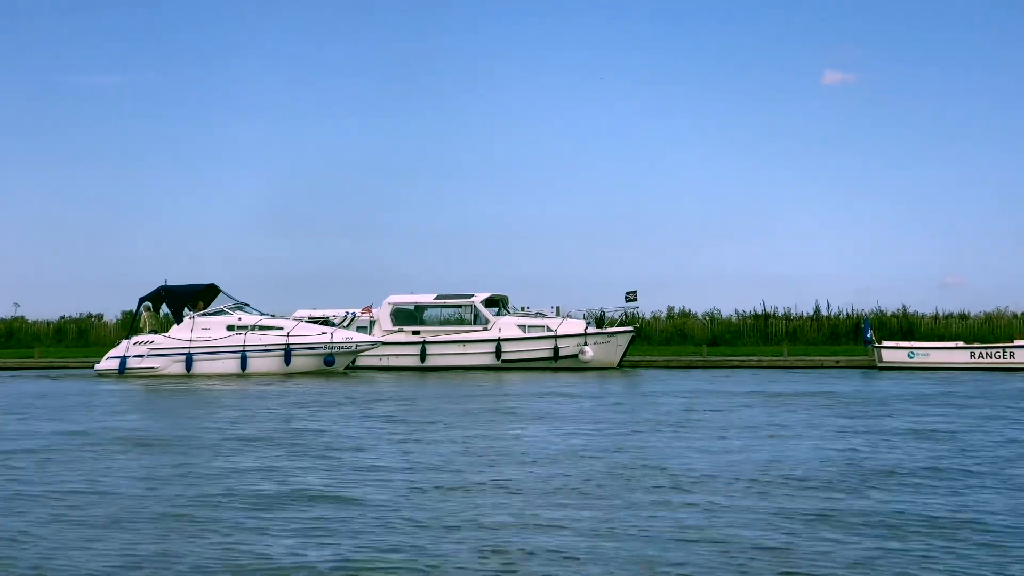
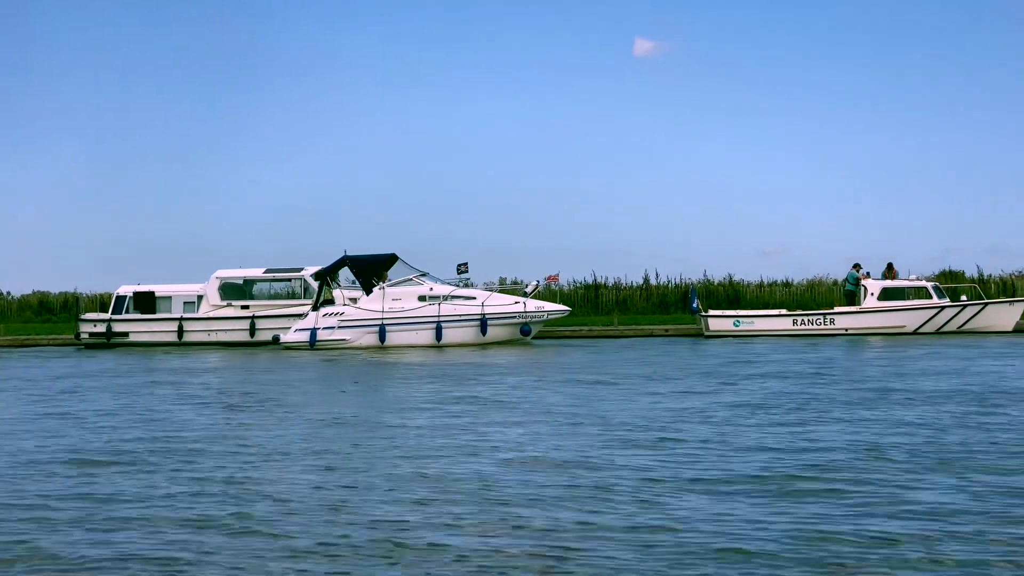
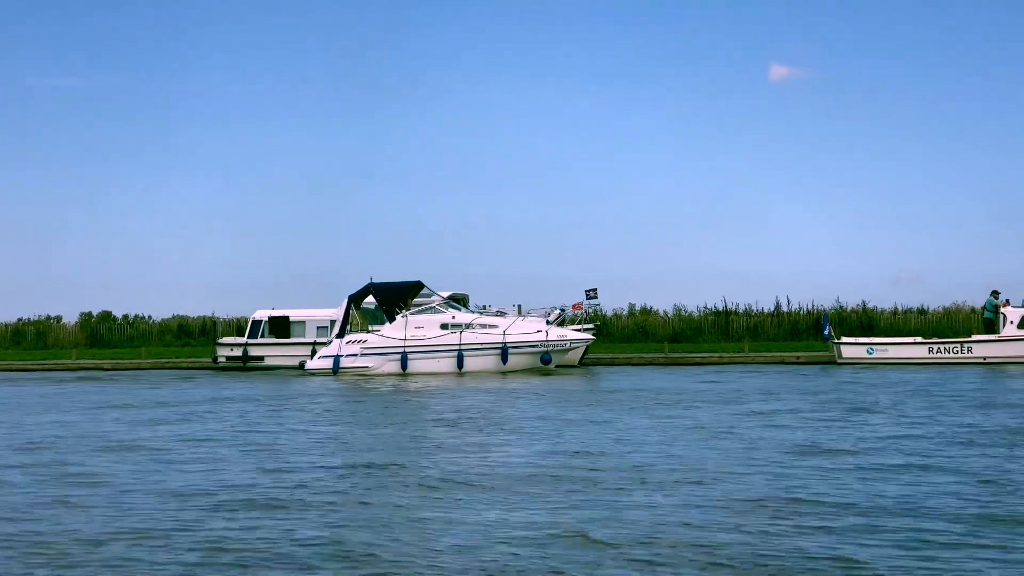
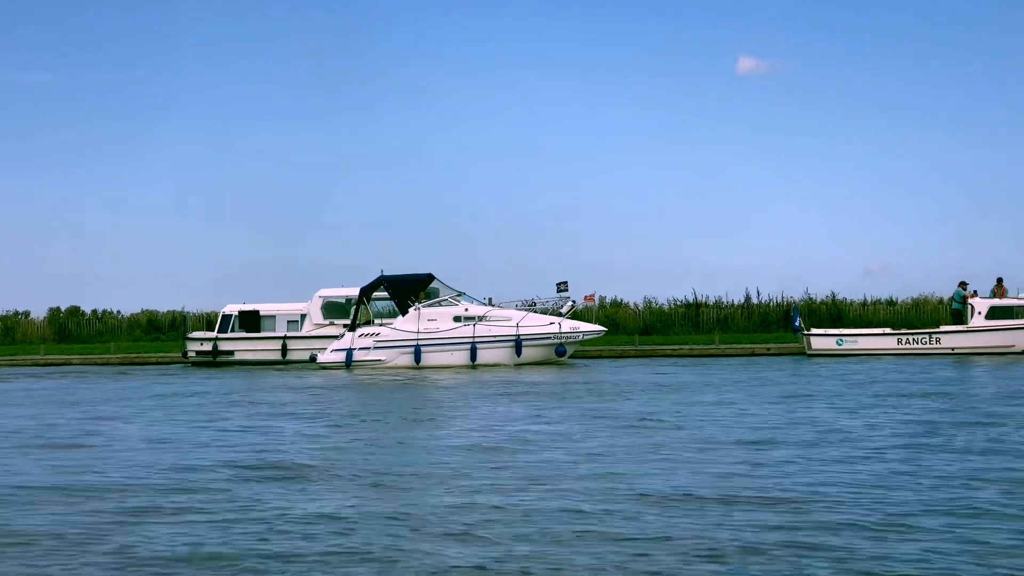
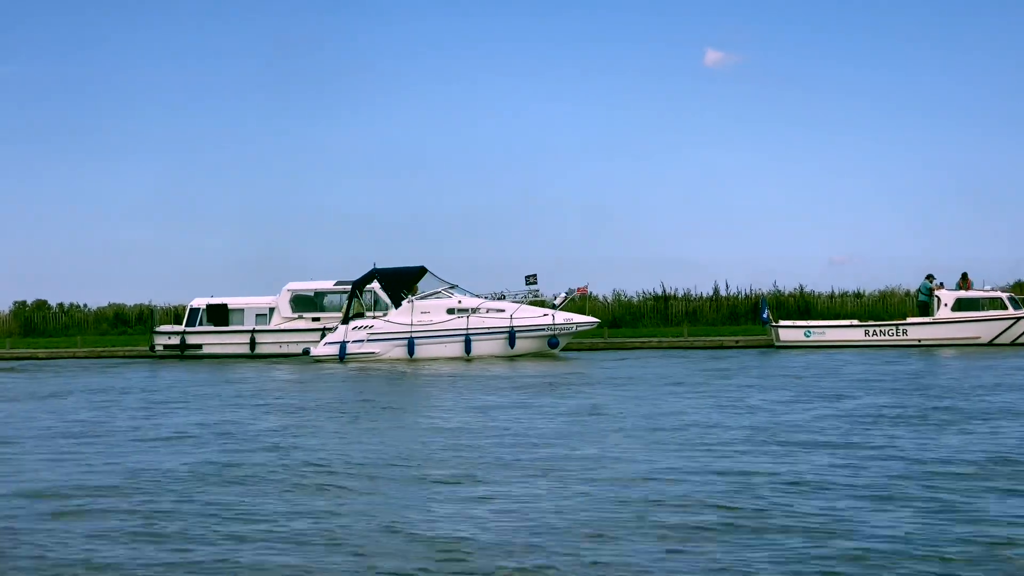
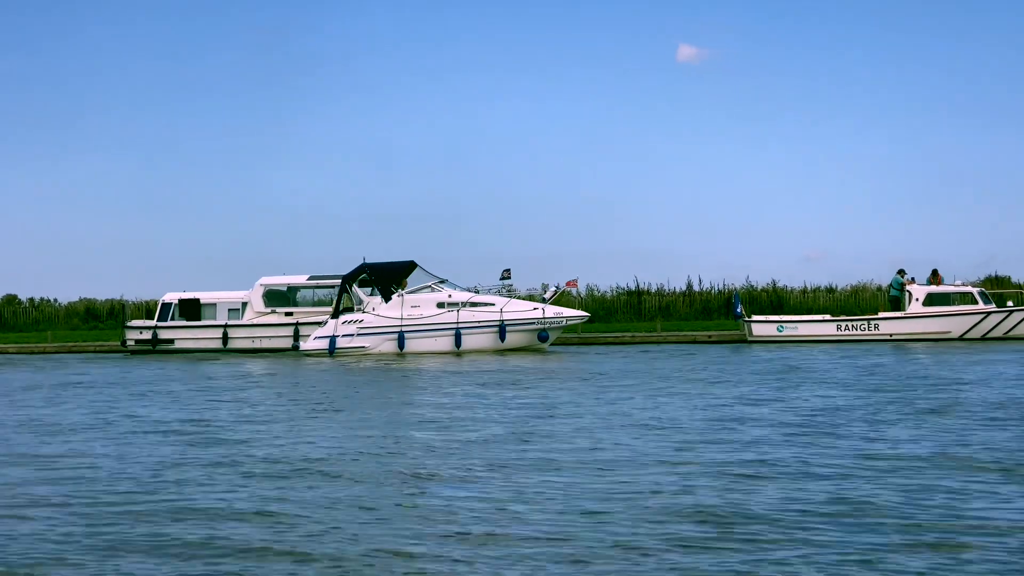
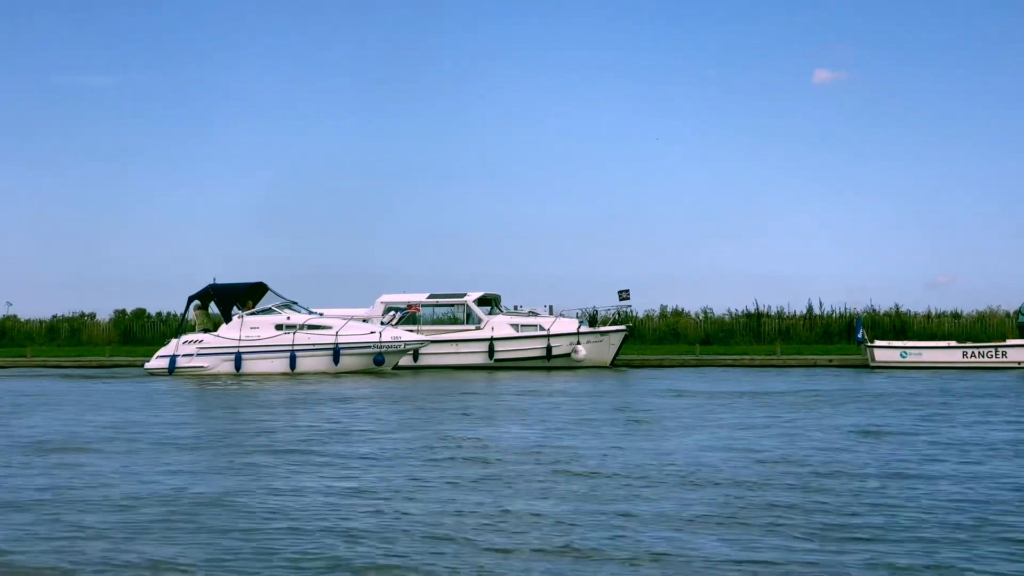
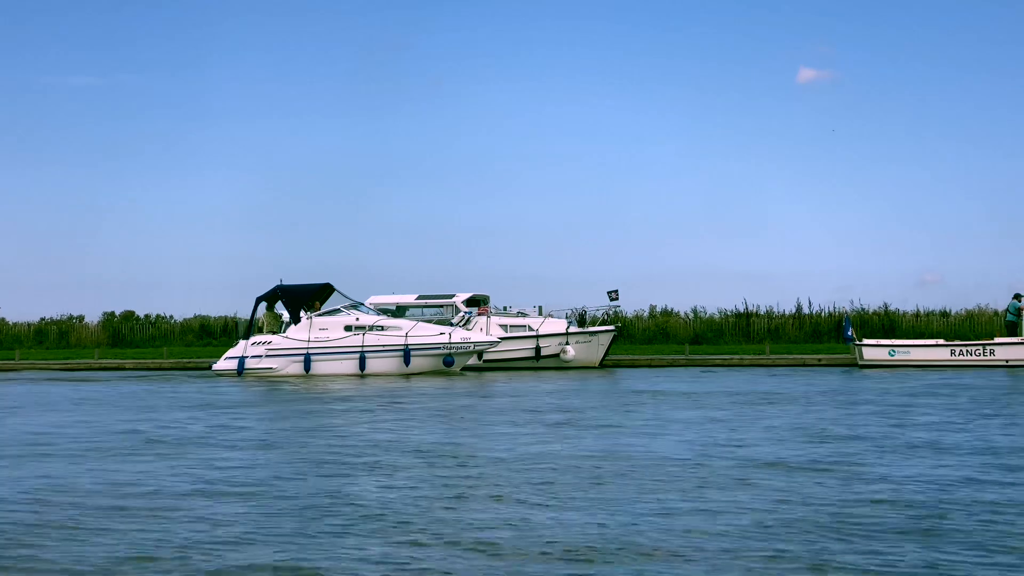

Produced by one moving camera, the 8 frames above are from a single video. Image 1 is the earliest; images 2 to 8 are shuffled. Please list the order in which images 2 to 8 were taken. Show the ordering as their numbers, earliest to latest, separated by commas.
7, 8, 3, 4, 5, 6, 2
